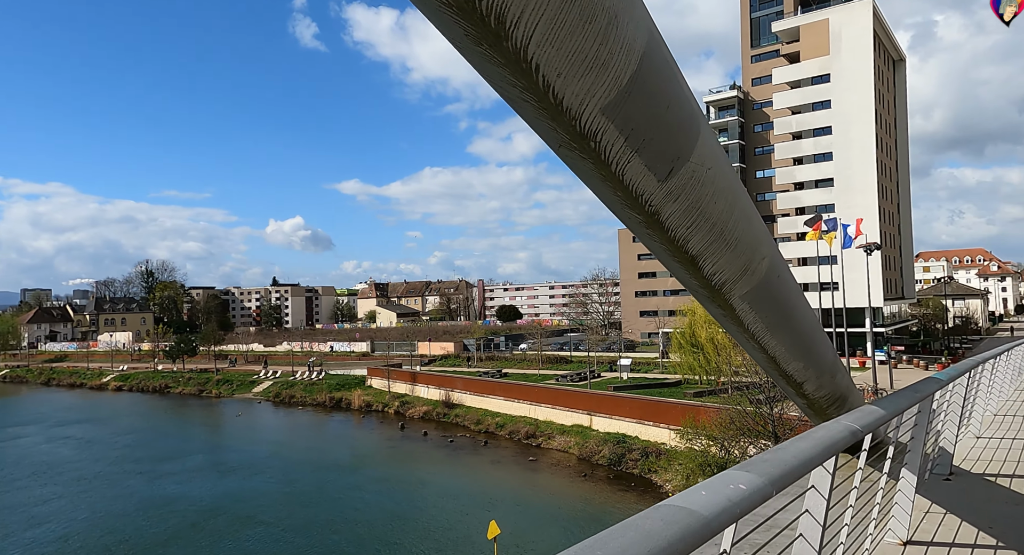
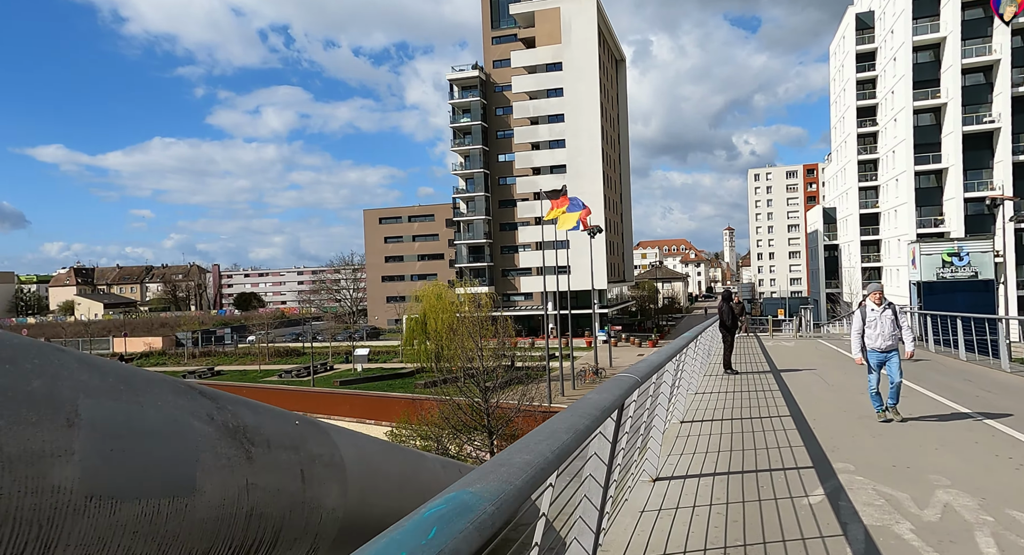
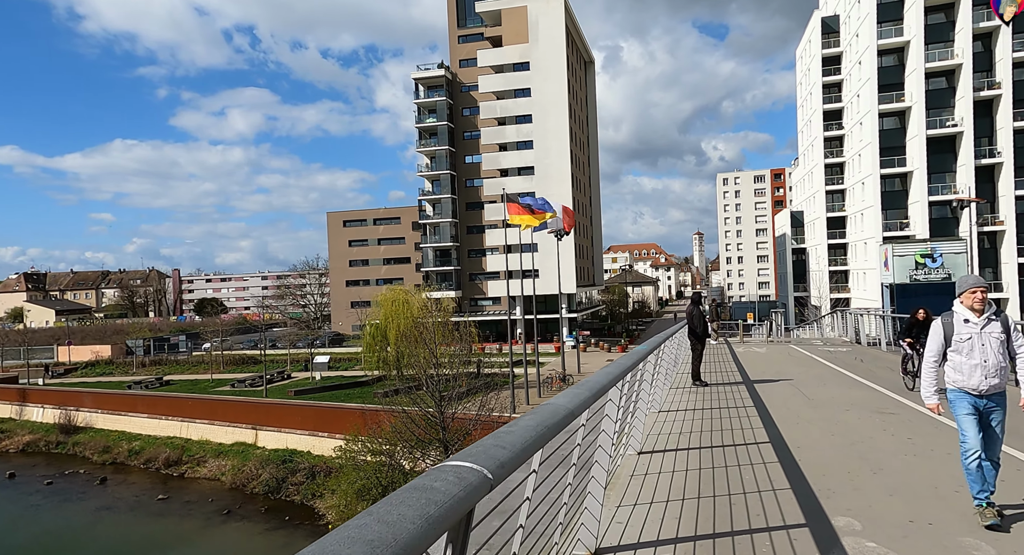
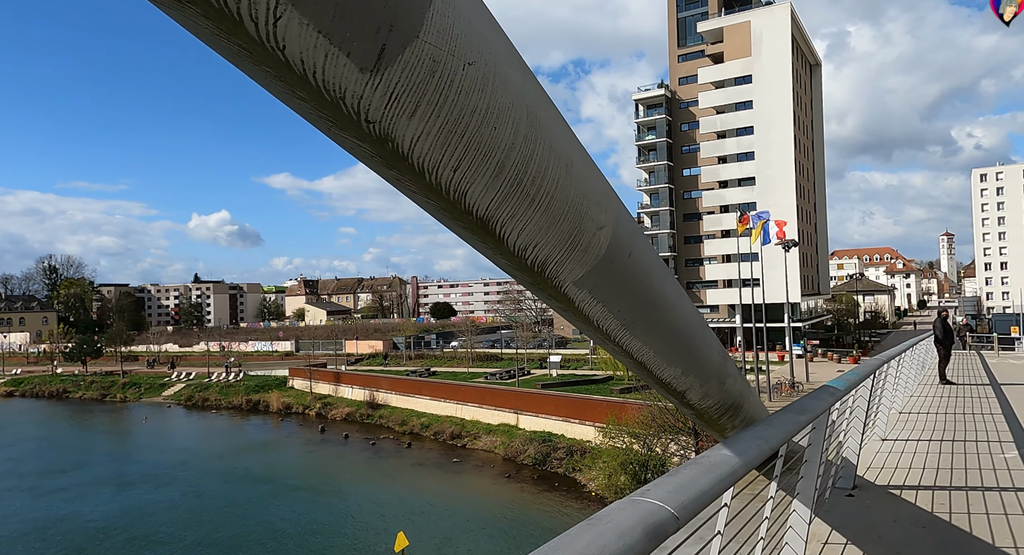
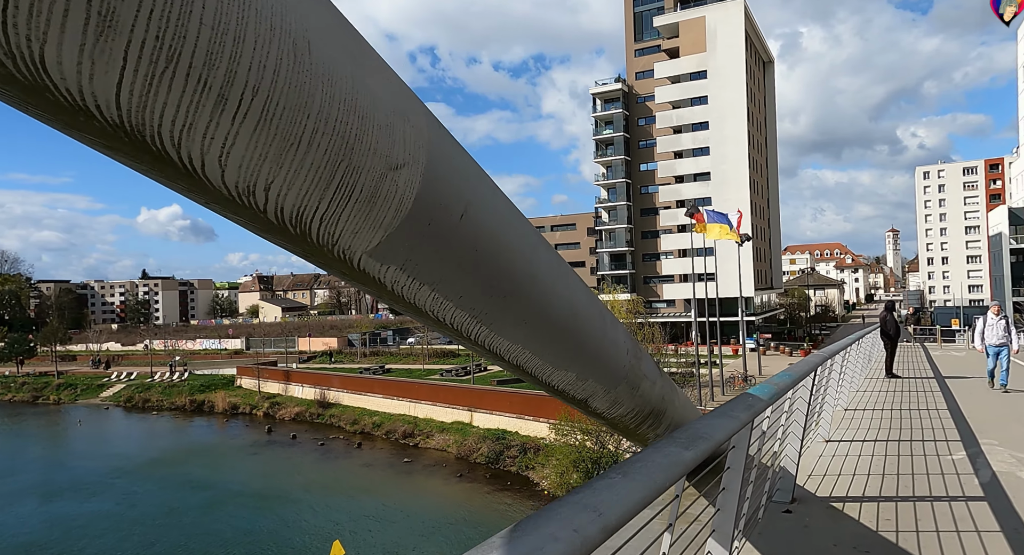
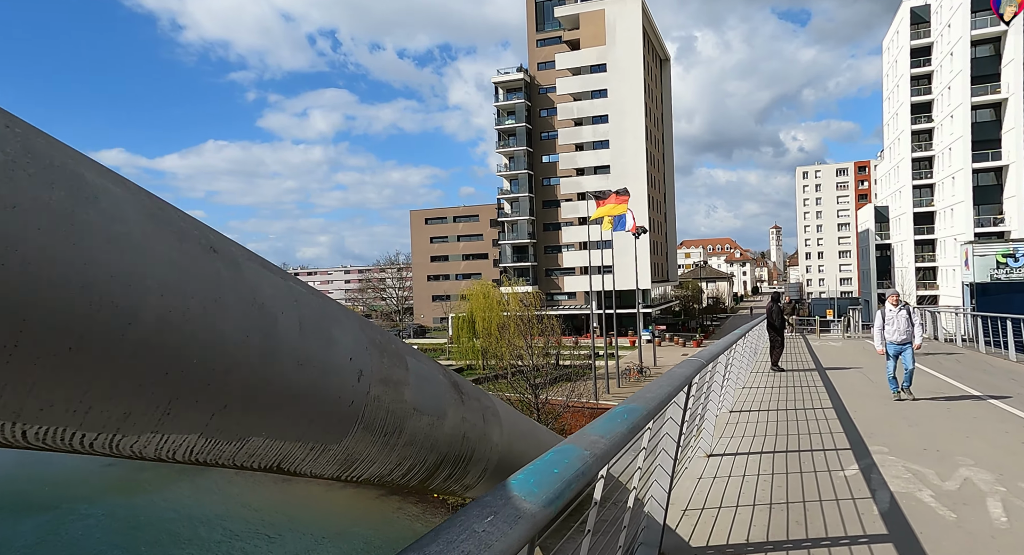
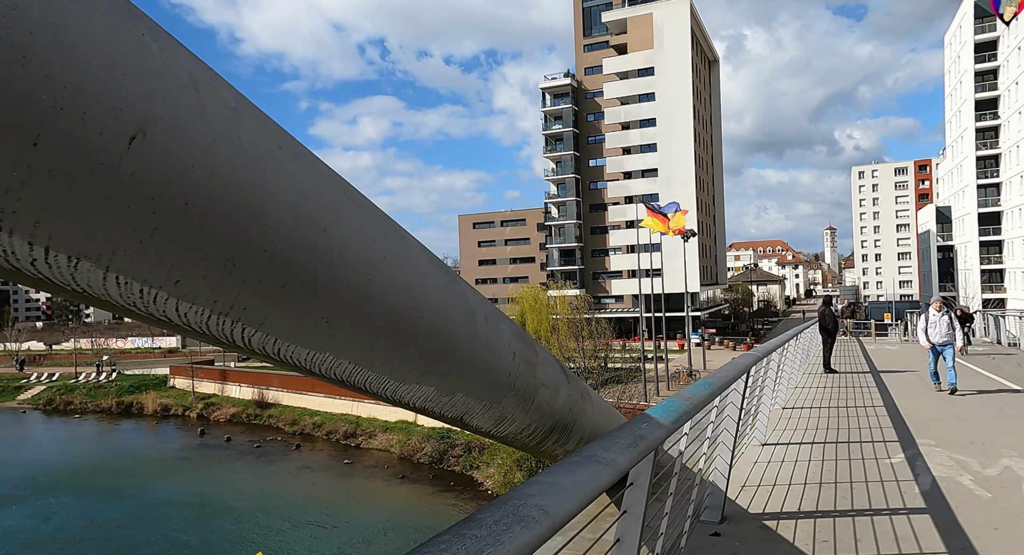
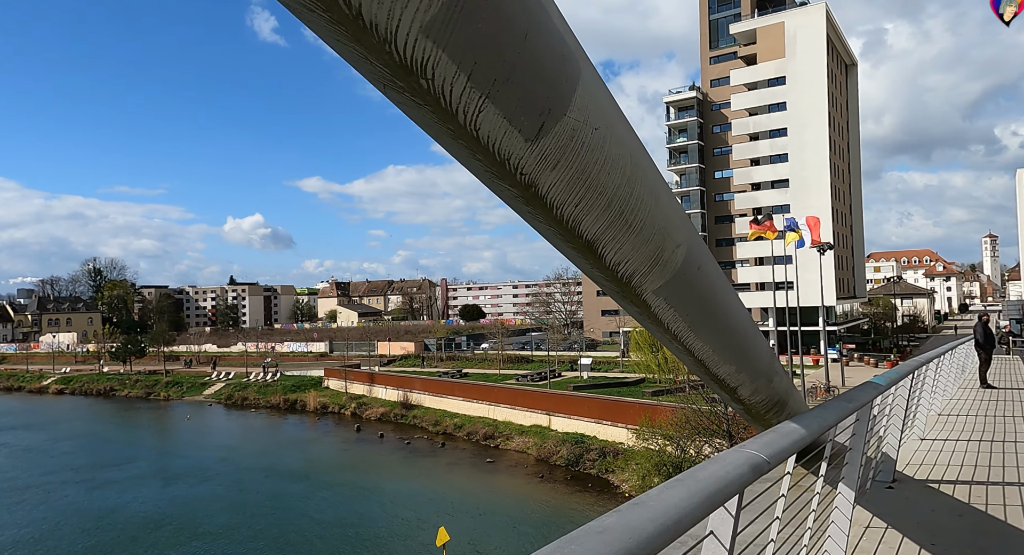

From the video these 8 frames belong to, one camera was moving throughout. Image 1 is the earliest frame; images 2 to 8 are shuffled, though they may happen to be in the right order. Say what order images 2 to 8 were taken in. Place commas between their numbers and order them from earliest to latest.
8, 4, 5, 7, 6, 2, 3
